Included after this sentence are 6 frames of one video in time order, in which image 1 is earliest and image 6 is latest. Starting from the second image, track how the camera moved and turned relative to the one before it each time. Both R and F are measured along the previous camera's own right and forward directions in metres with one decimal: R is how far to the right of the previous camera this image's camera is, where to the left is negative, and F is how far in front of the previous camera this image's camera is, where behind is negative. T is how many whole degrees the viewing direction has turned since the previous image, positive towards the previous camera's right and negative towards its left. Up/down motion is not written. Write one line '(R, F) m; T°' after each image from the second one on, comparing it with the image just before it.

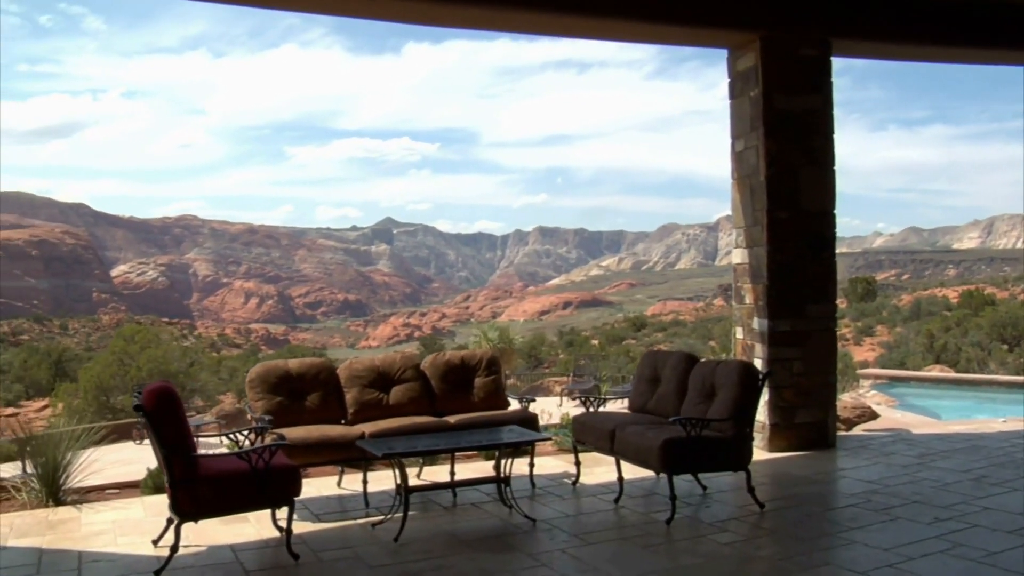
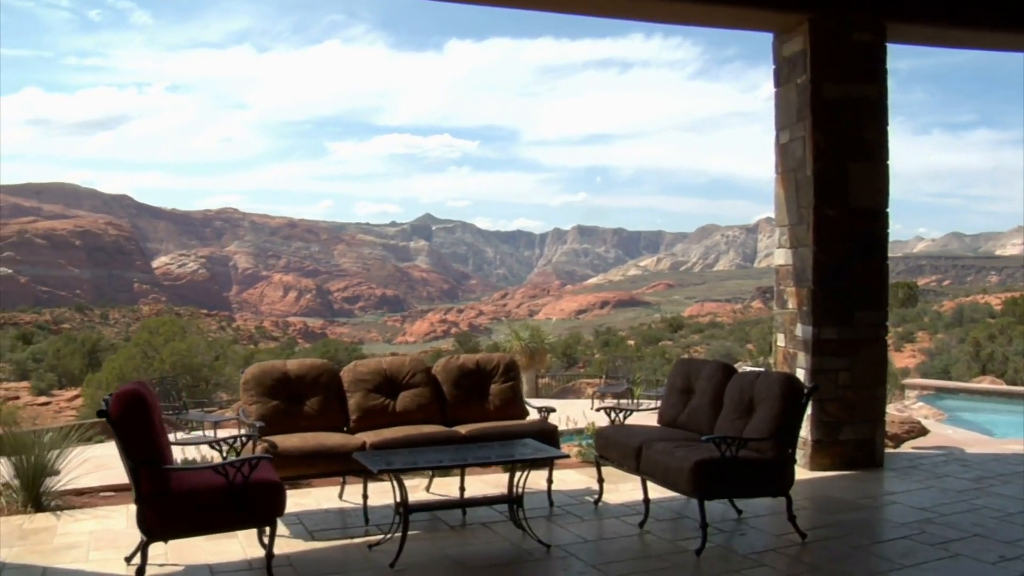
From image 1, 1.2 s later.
(+0.1, +0.4) m; -2°
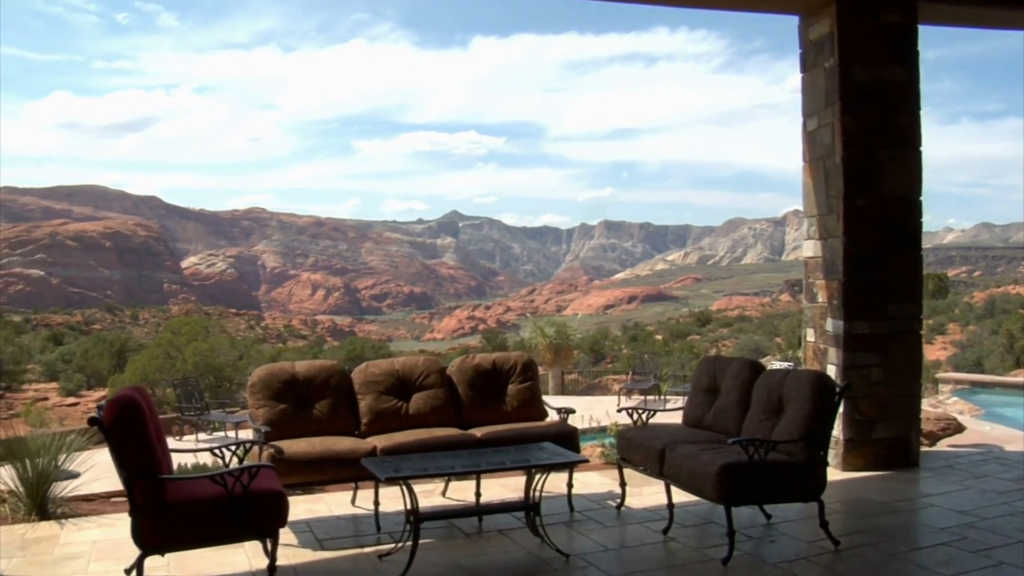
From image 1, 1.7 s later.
(+0.1, +0.2) m; -2°
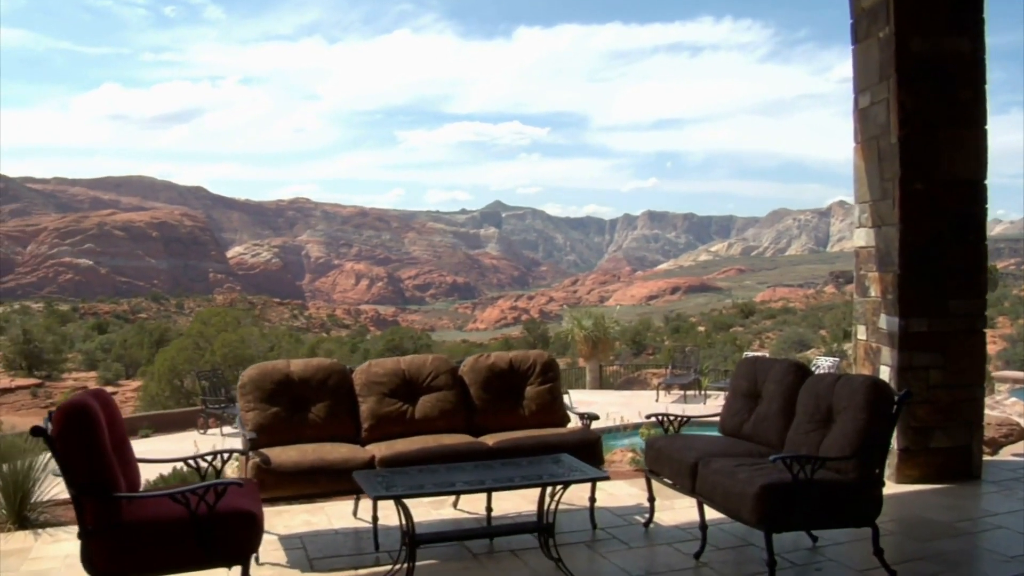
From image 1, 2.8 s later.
(+0.1, +0.4) m; -3°
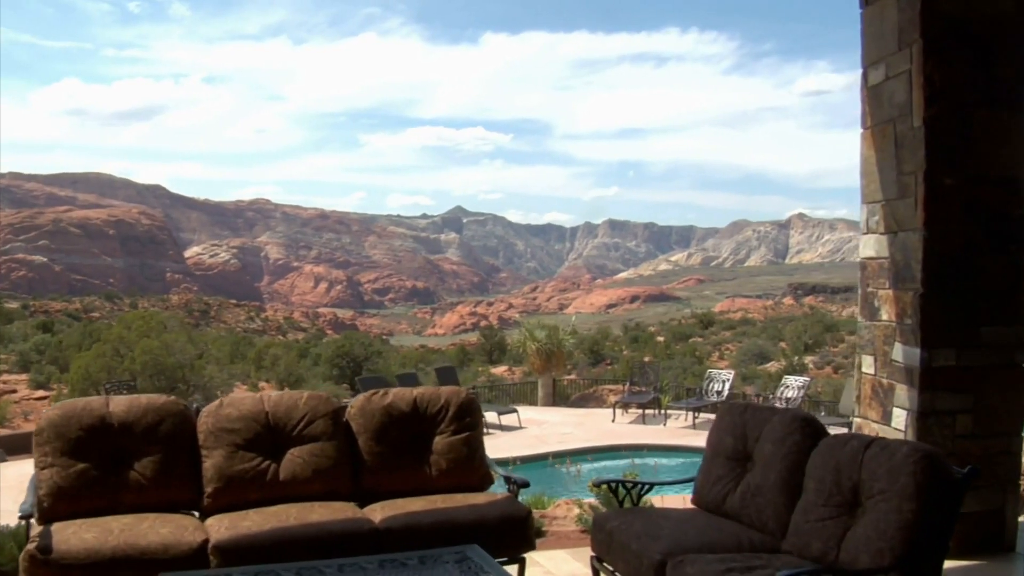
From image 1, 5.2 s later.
(+0.2, +1.0) m; +3°
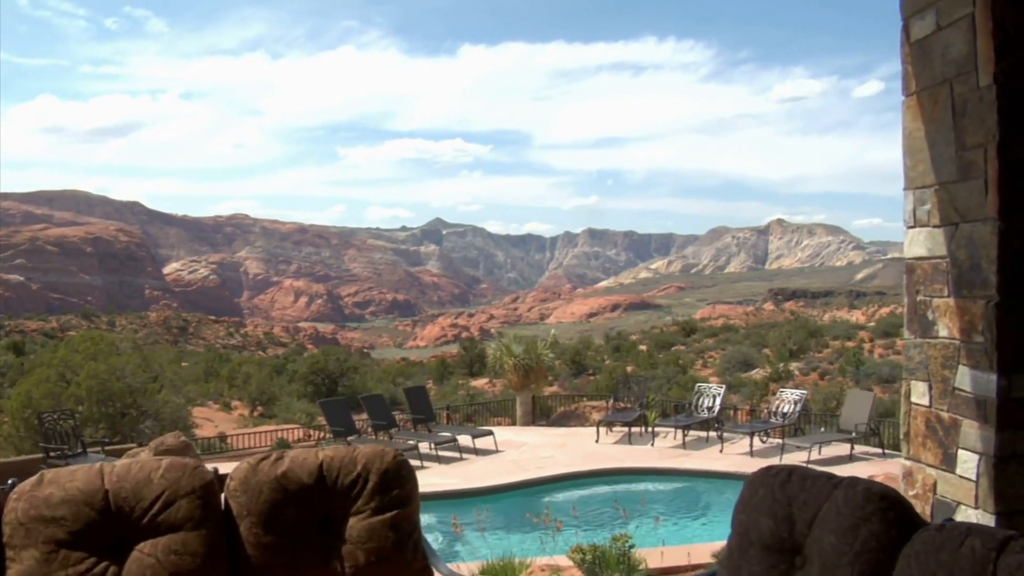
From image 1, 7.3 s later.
(+0.1, +0.8) m; +1°
